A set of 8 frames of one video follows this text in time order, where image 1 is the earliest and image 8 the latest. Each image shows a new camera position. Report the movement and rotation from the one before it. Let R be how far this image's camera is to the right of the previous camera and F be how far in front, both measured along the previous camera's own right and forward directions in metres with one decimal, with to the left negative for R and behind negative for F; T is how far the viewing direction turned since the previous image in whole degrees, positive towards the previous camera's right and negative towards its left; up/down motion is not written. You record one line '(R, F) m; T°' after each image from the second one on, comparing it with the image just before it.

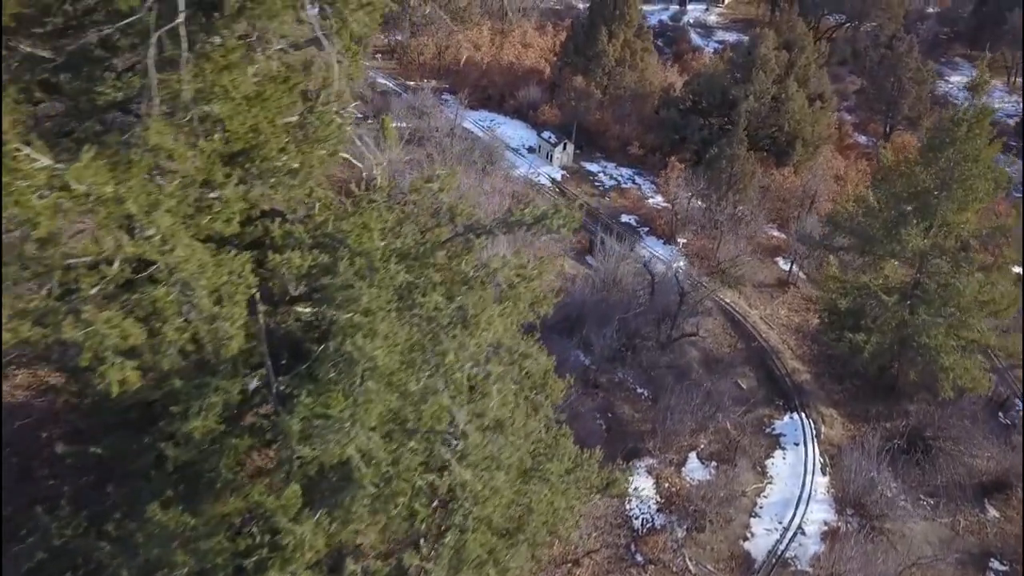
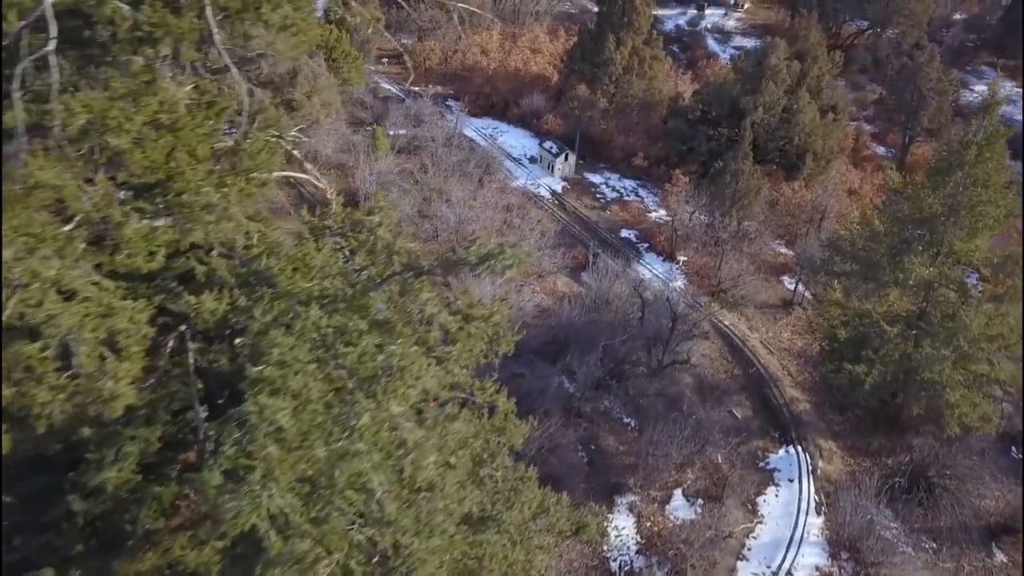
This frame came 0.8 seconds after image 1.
(+0.8, +0.8) m; -1°
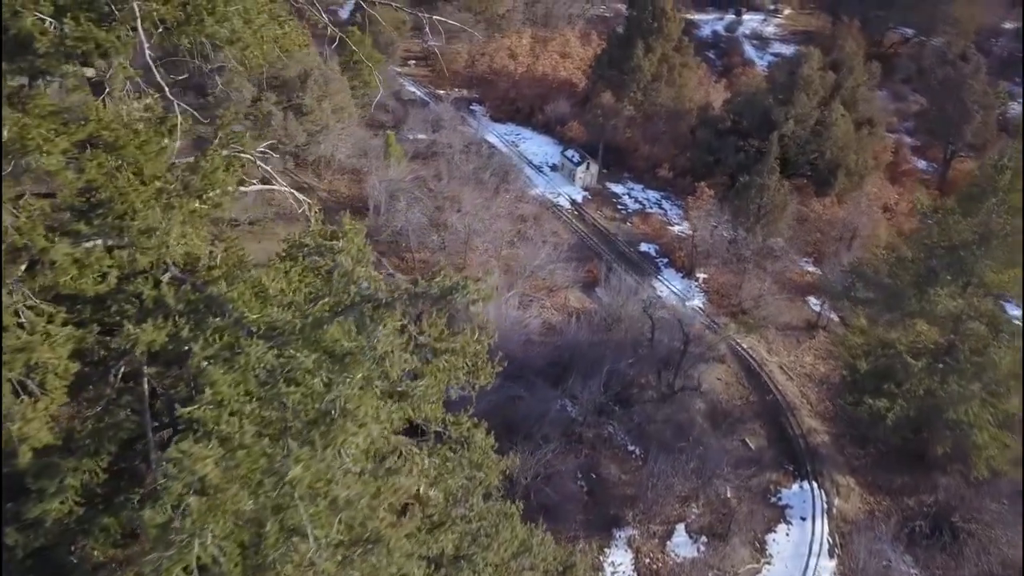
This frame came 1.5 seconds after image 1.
(+0.6, +0.7) m; -3°
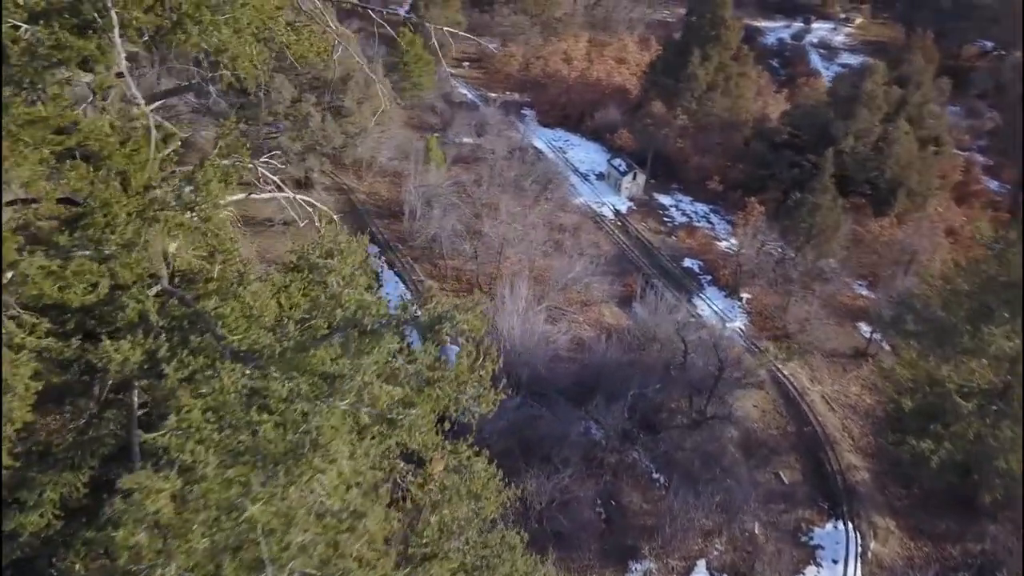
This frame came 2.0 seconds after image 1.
(+0.5, +0.5) m; -4°
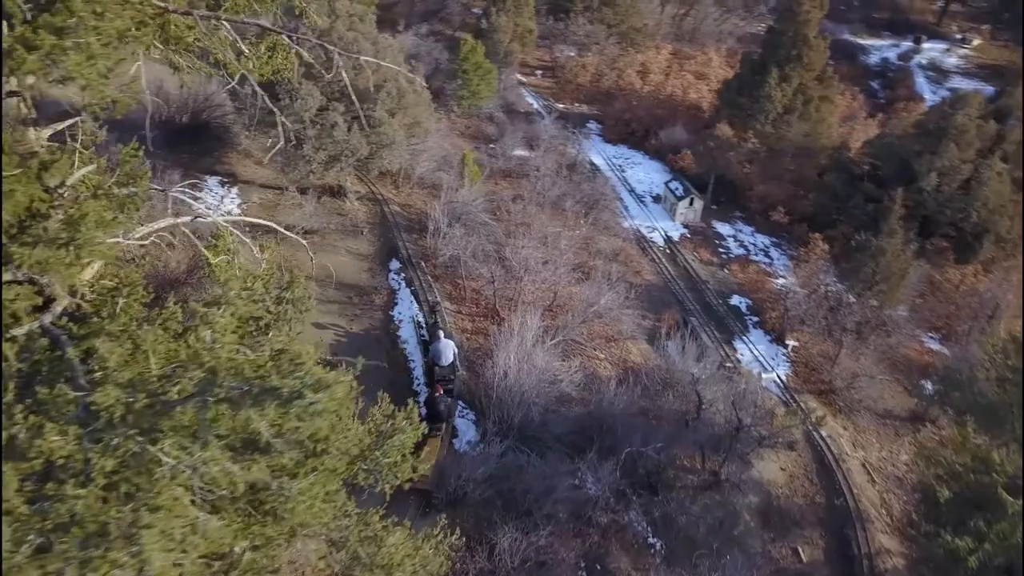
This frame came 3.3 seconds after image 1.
(+1.6, +1.1) m; -7°
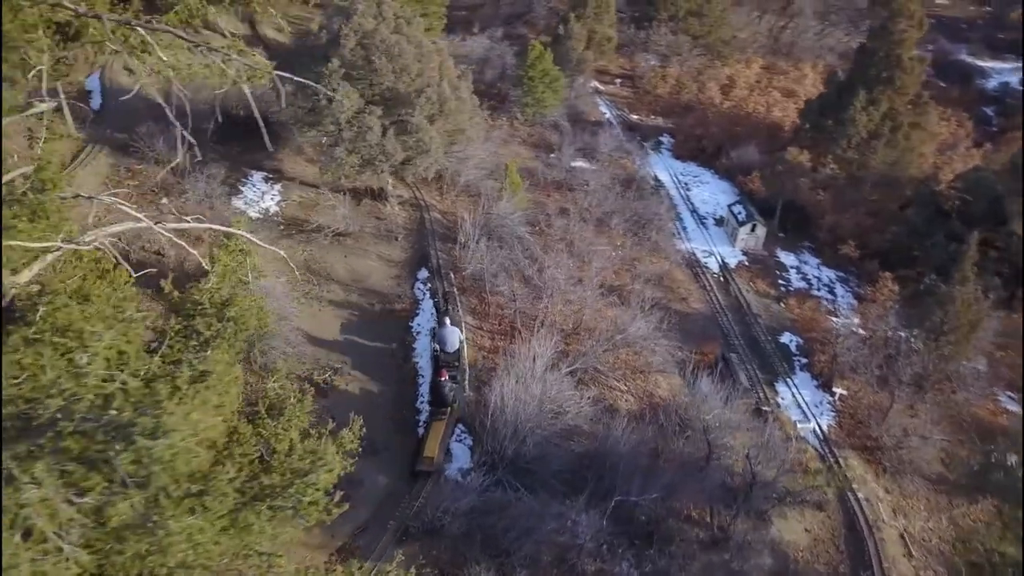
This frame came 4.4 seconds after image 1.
(+1.5, +0.8) m; -7°
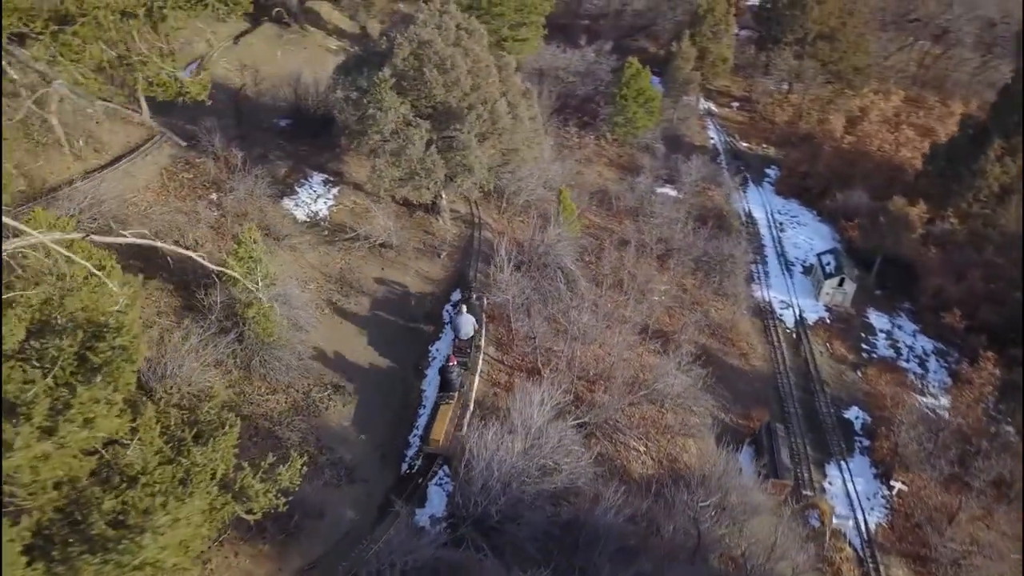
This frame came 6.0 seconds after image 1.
(+2.2, +1.3) m; -10°
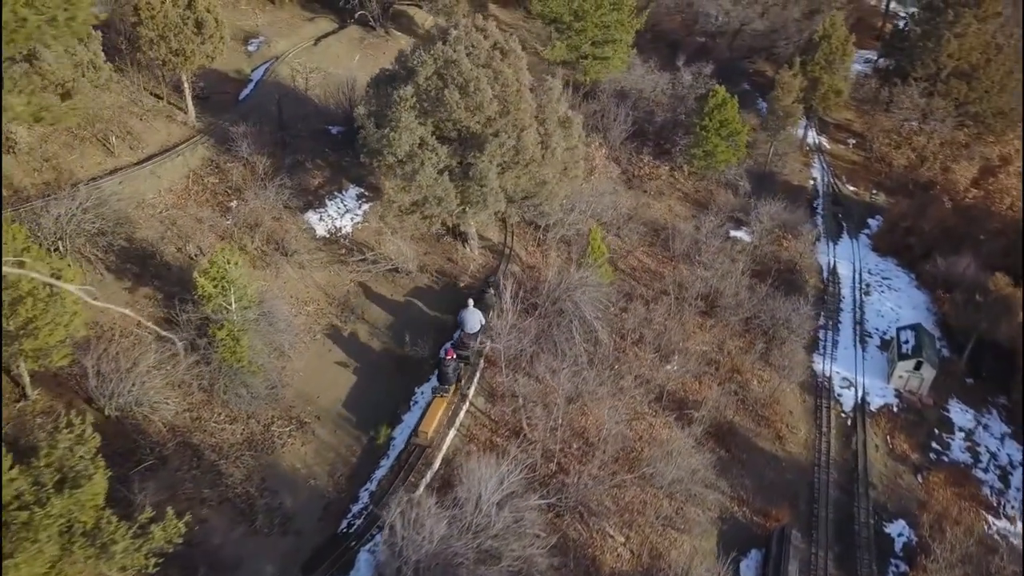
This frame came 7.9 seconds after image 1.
(+2.6, +1.7) m; -10°
